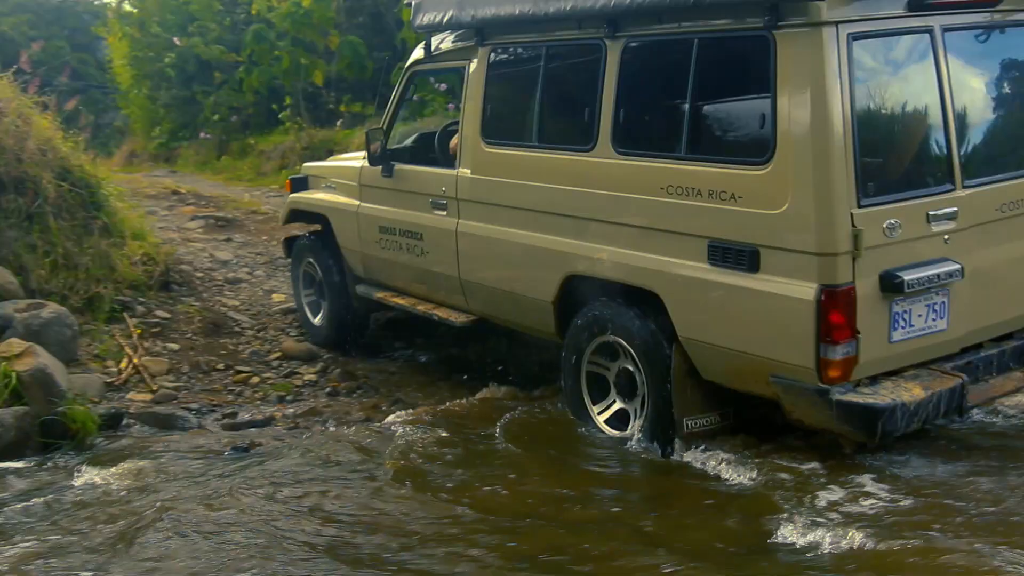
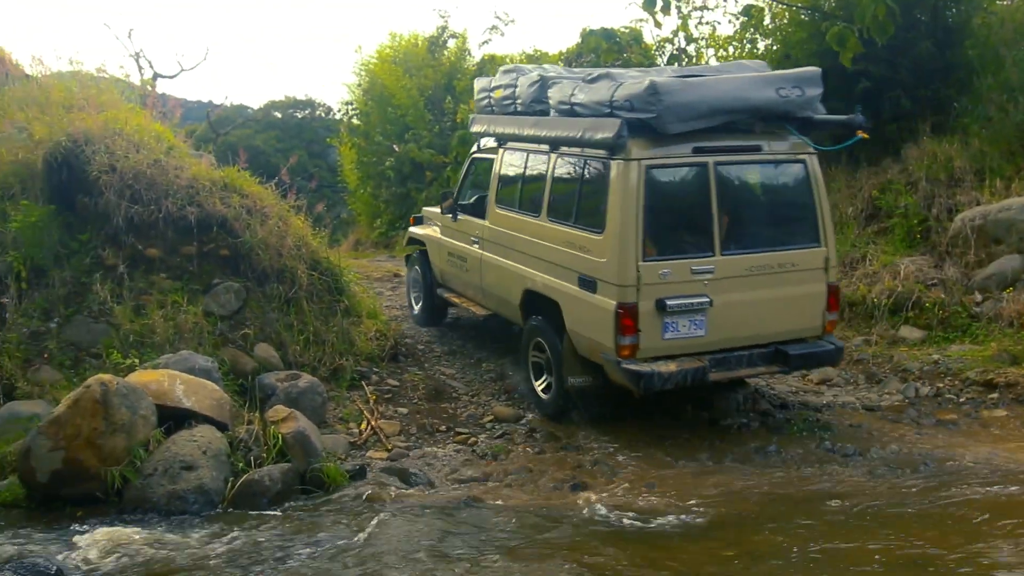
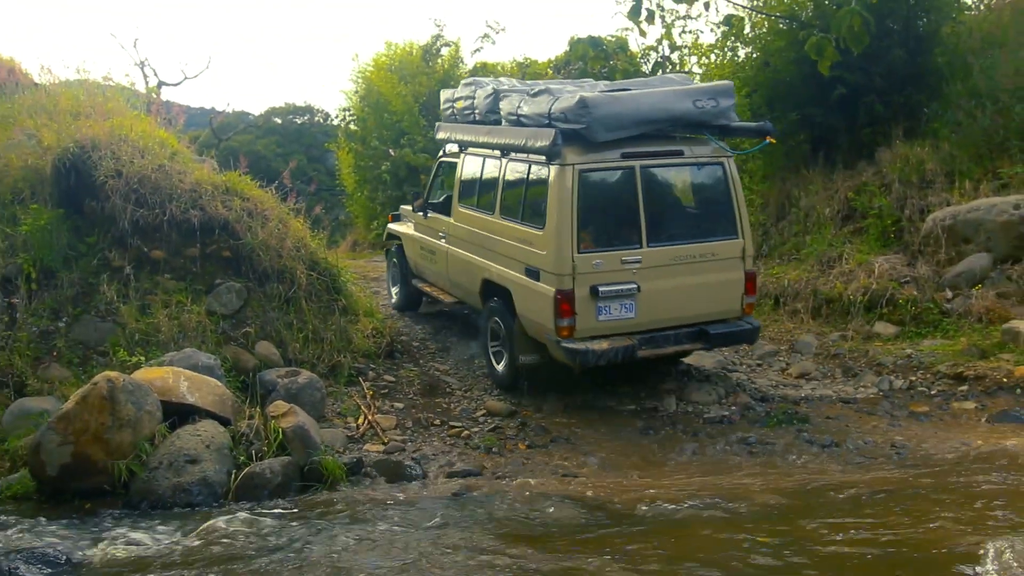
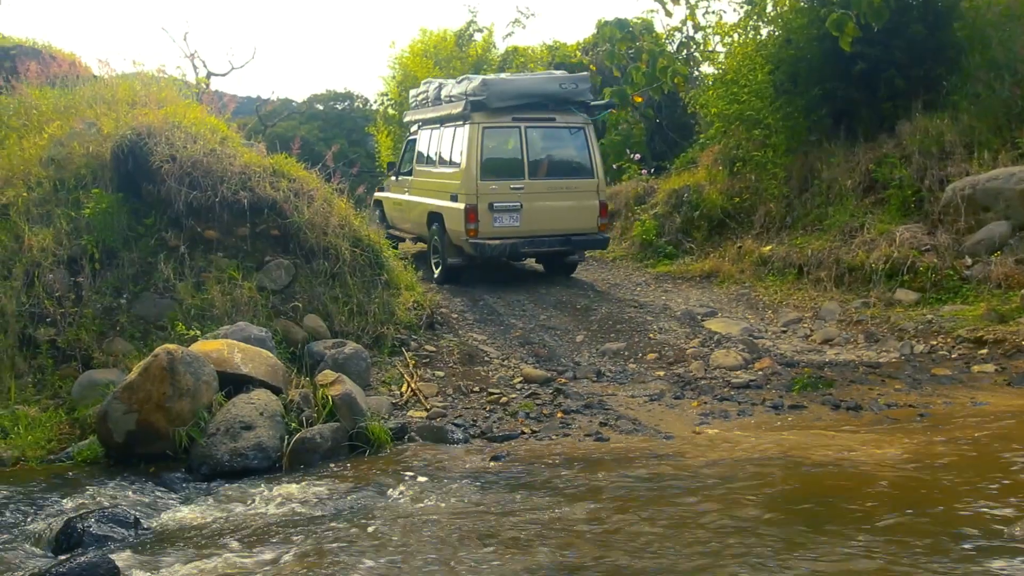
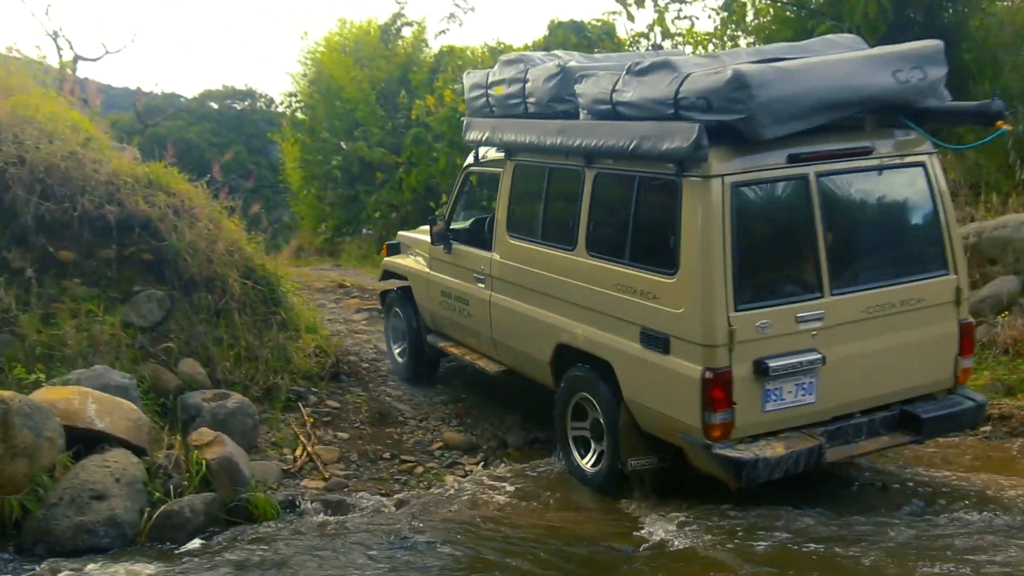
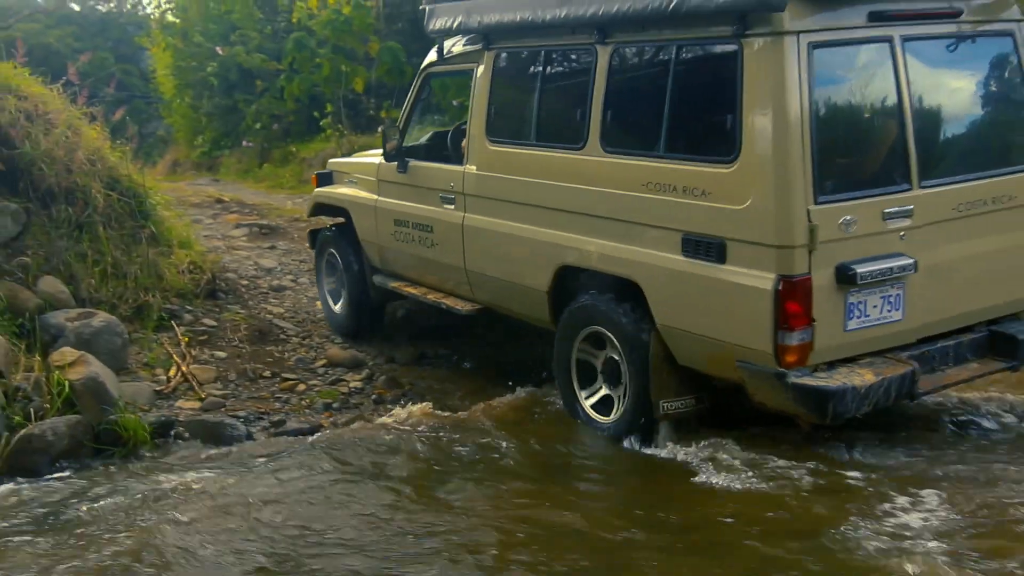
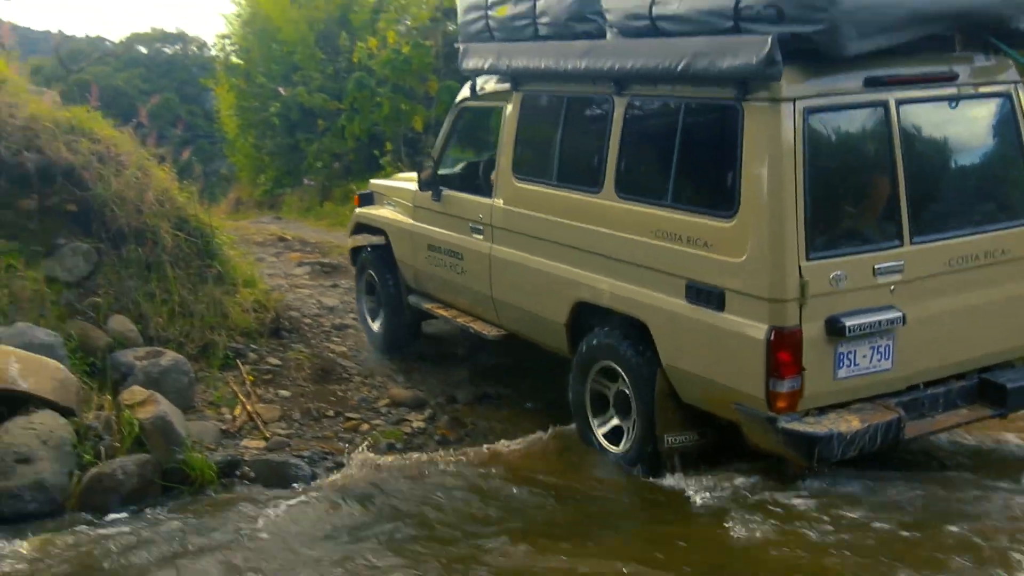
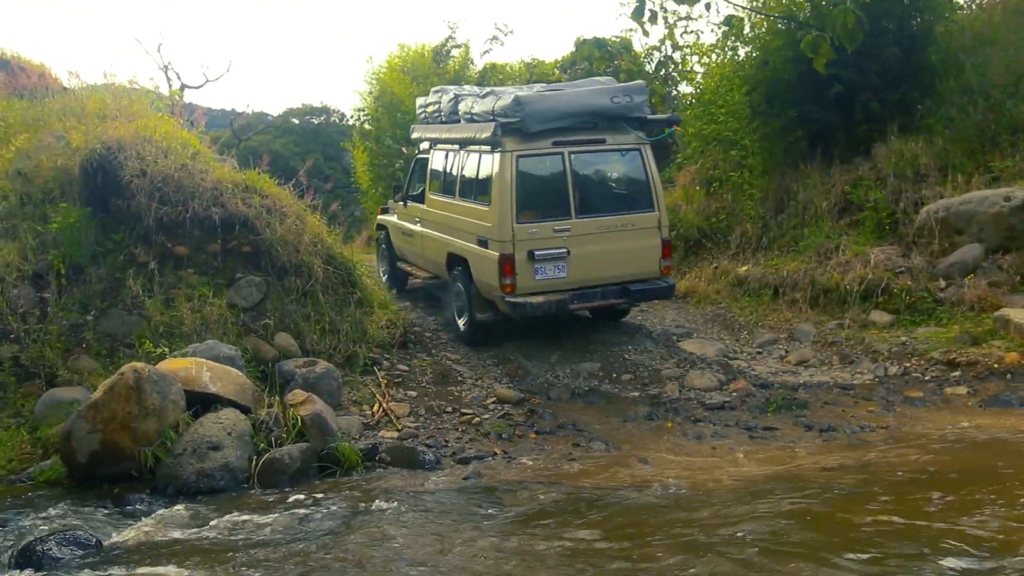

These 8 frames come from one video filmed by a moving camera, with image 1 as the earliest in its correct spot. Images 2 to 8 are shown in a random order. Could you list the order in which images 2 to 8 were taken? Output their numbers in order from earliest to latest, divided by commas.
6, 7, 5, 2, 3, 8, 4
